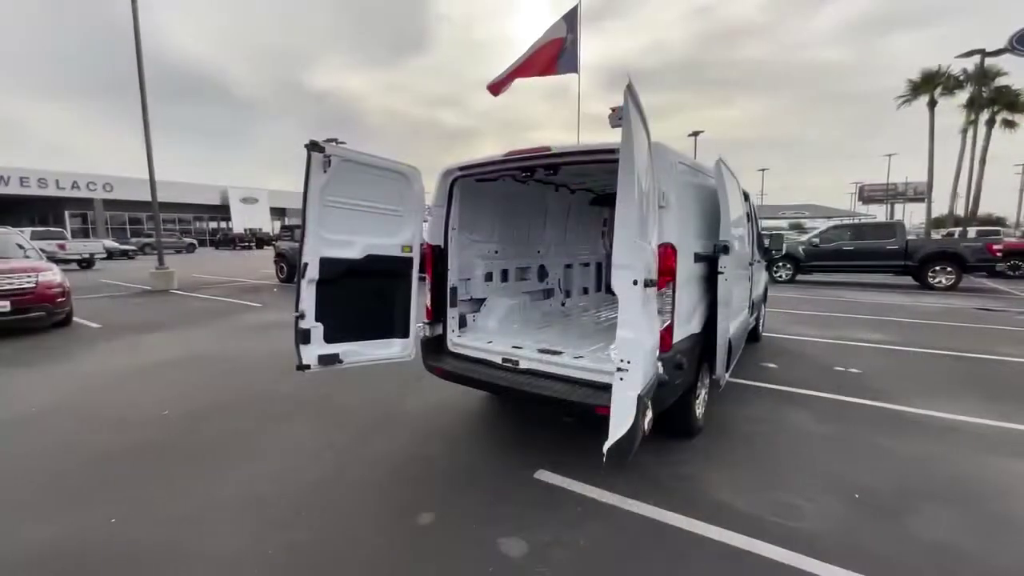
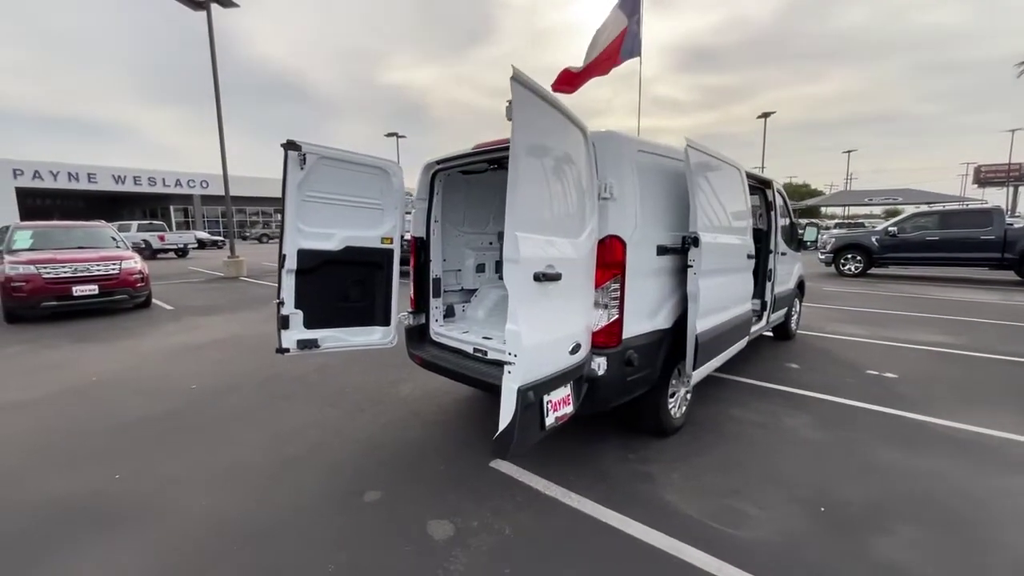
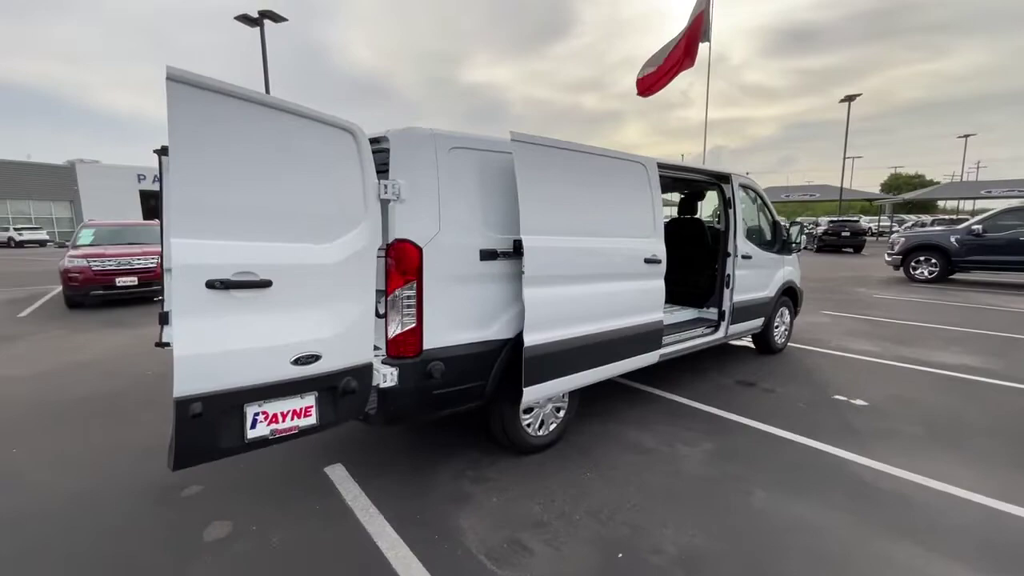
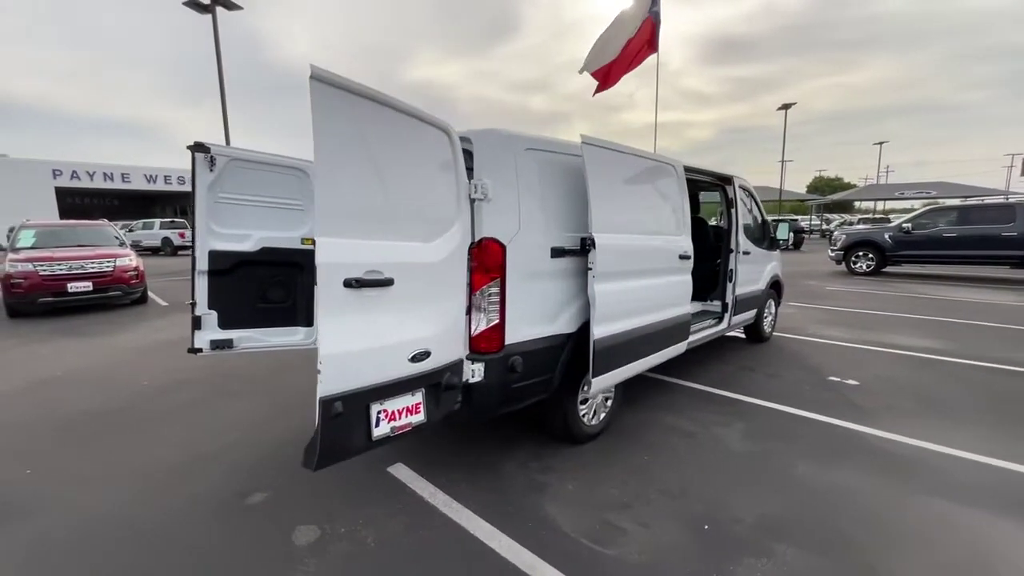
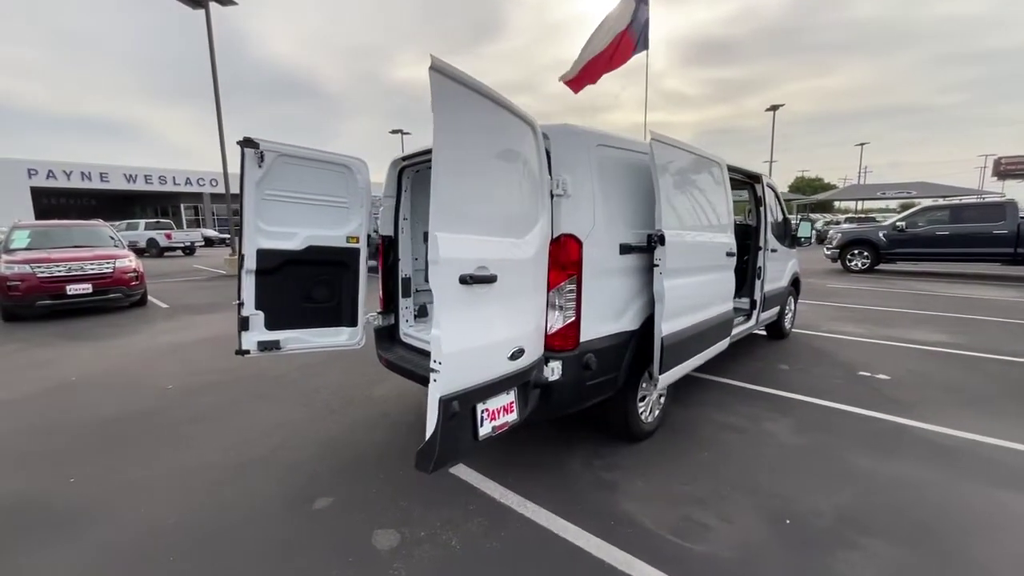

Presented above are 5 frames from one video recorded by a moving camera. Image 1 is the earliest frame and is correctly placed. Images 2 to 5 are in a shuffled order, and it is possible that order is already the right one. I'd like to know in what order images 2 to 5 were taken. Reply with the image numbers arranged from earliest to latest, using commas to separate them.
2, 5, 4, 3
